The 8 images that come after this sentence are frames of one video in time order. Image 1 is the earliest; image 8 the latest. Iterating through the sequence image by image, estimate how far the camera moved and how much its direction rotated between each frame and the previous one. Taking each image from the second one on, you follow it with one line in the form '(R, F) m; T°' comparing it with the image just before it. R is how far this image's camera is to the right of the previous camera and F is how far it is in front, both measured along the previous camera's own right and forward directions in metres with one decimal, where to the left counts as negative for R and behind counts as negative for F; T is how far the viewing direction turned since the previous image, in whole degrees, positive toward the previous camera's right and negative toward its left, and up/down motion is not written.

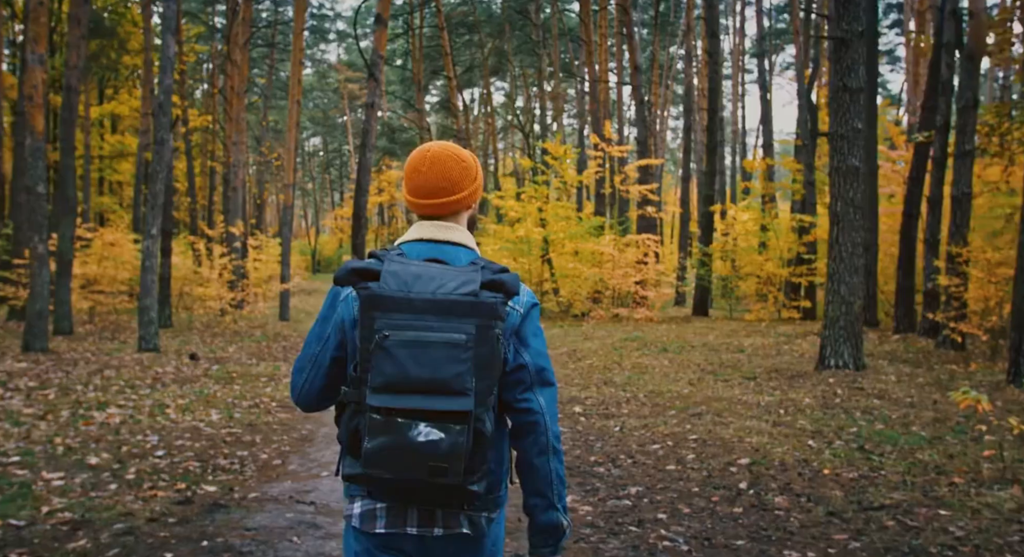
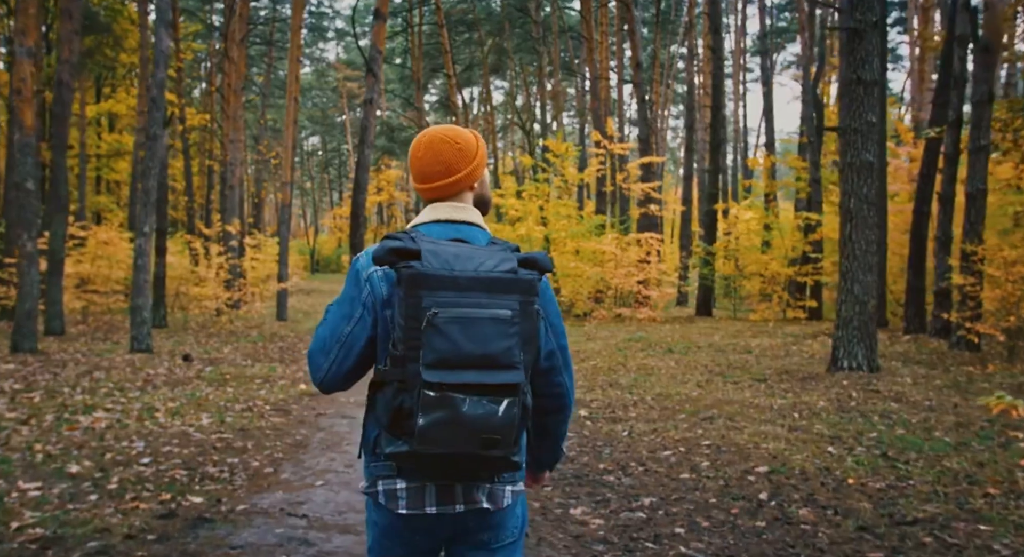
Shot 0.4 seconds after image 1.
(0.0, +0.3) m; 0°
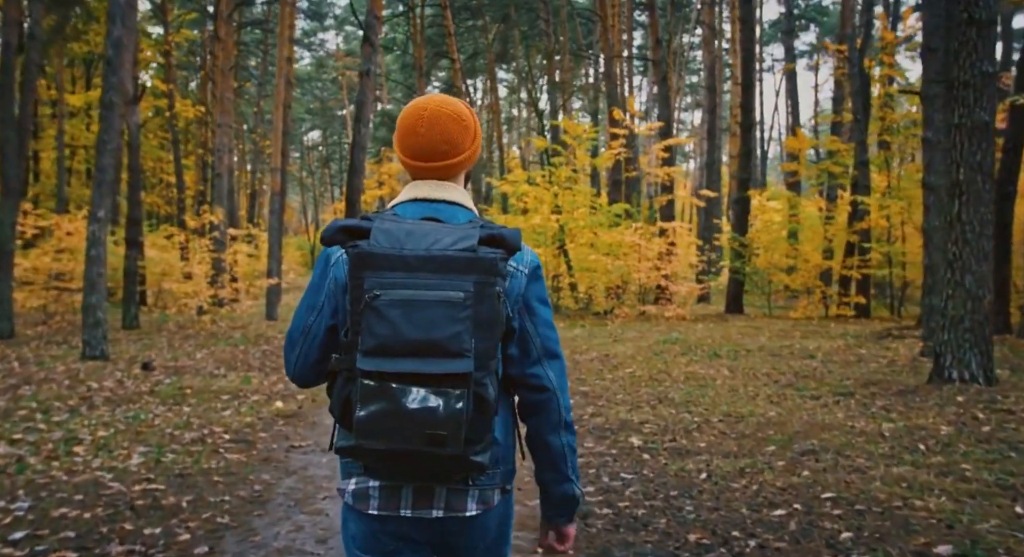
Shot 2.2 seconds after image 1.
(-0.2, +2.0) m; 0°
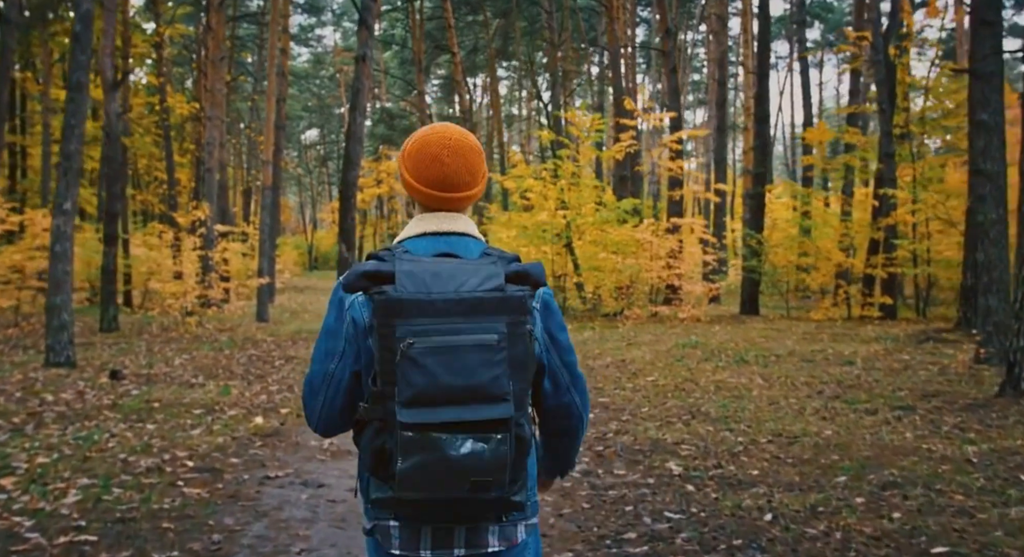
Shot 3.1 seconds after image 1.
(-0.1, +1.0) m; 0°
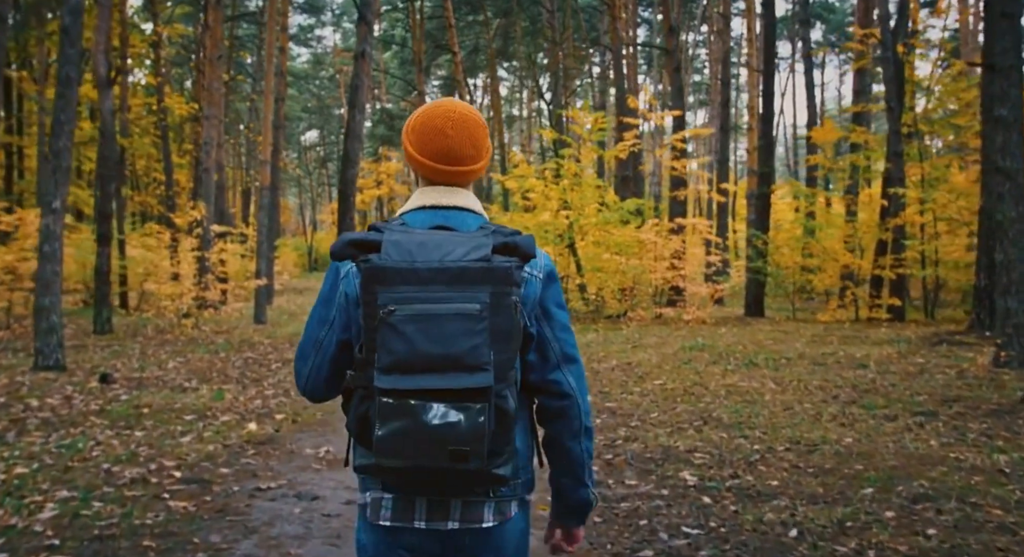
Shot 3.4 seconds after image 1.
(0.0, +0.3) m; 0°
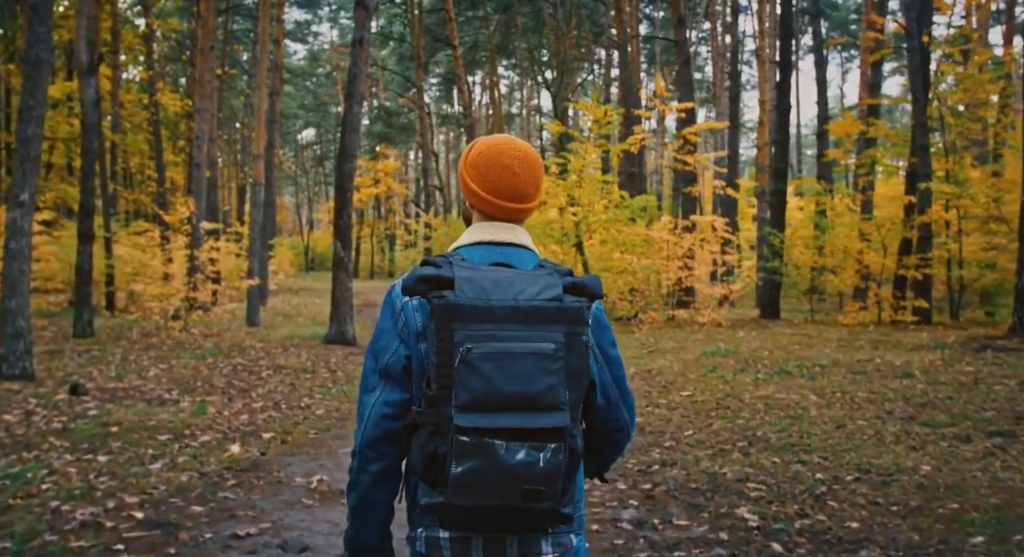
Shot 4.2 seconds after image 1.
(-0.2, +0.9) m; 0°
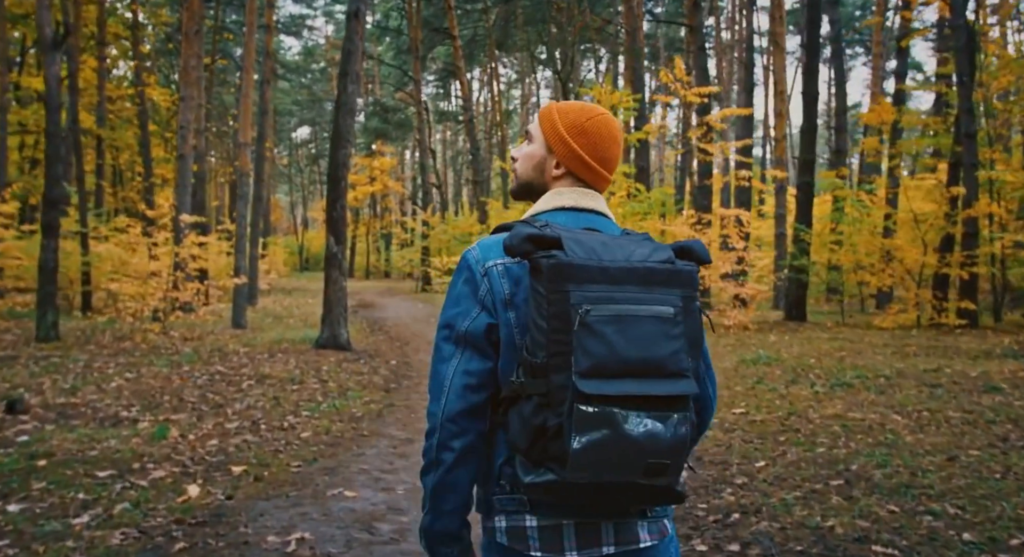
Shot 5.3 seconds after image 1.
(-0.2, +1.3) m; 0°
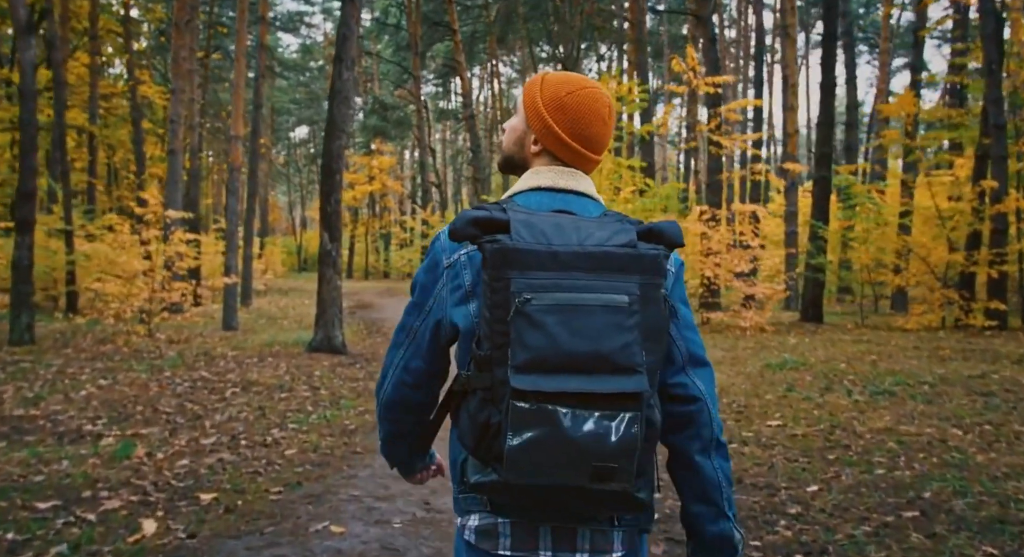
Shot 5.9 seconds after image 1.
(-0.1, +0.8) m; 0°
